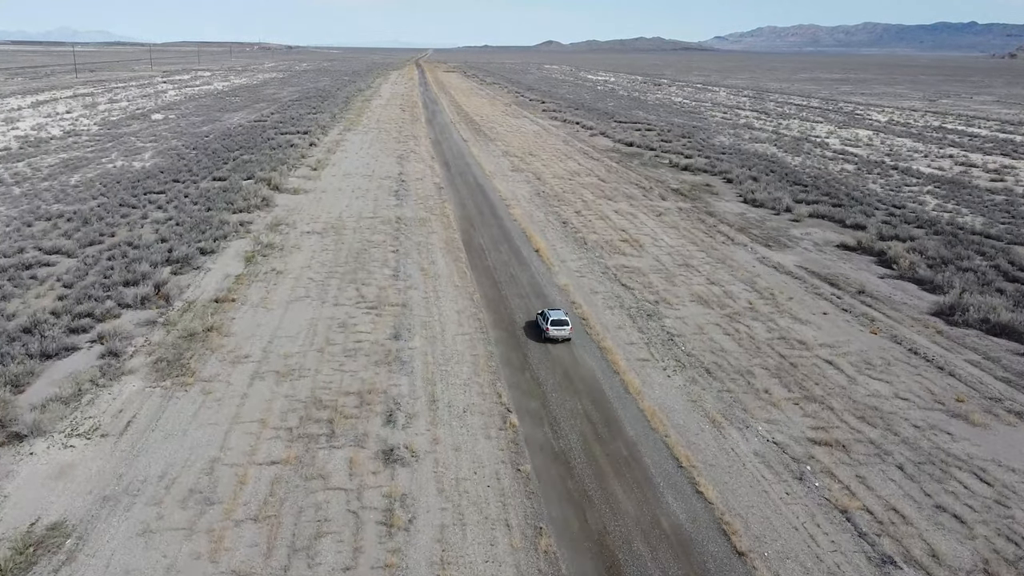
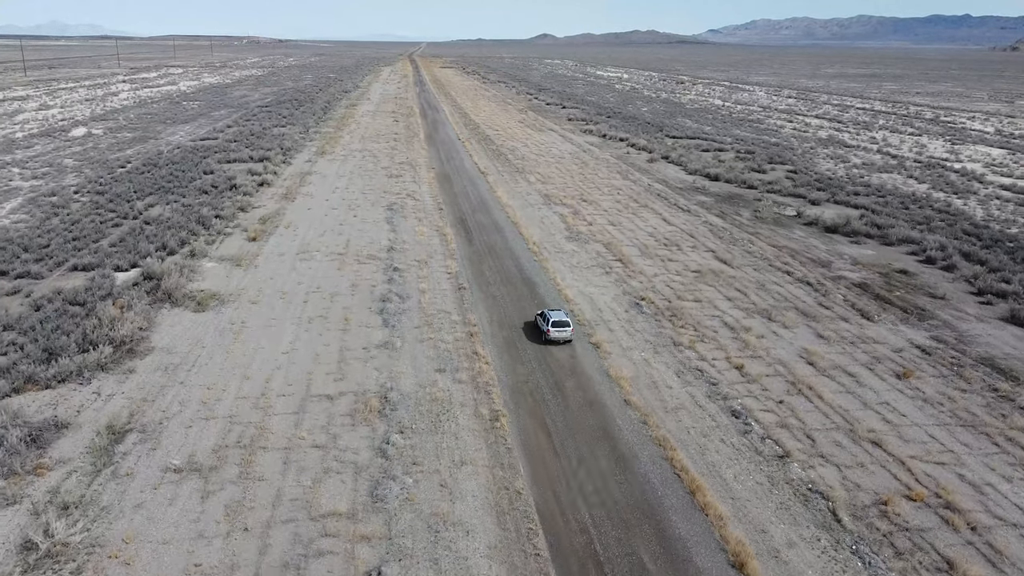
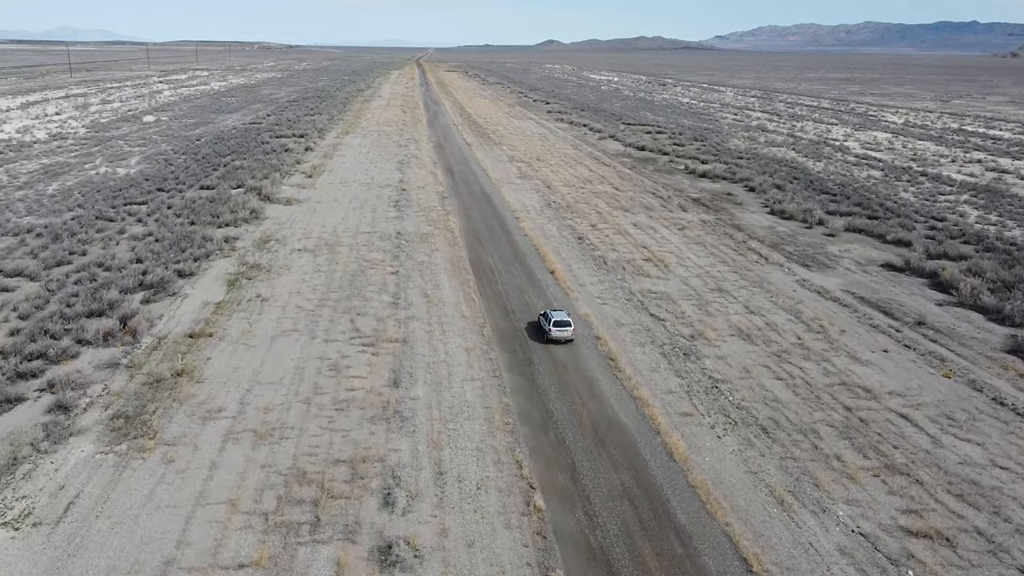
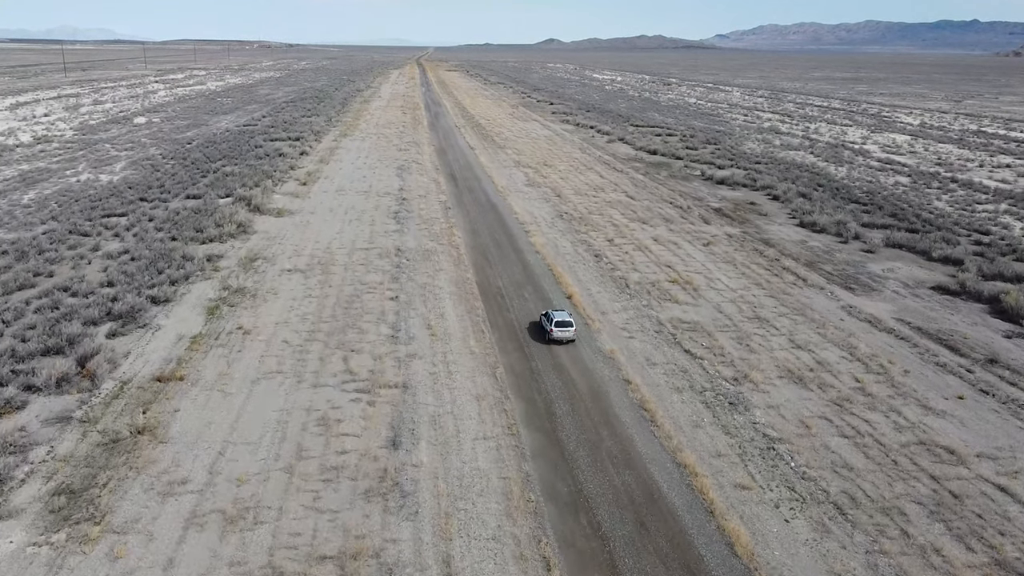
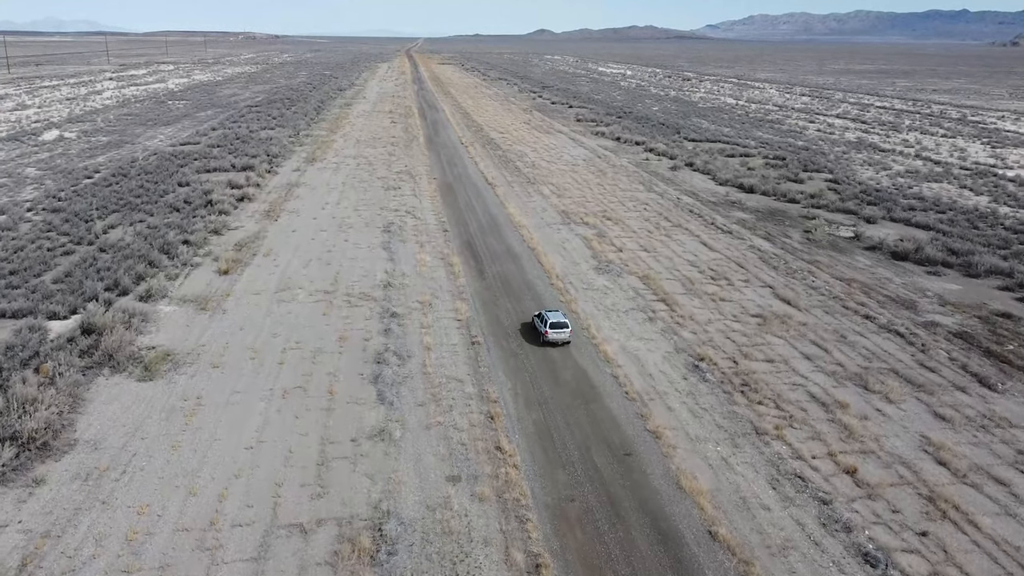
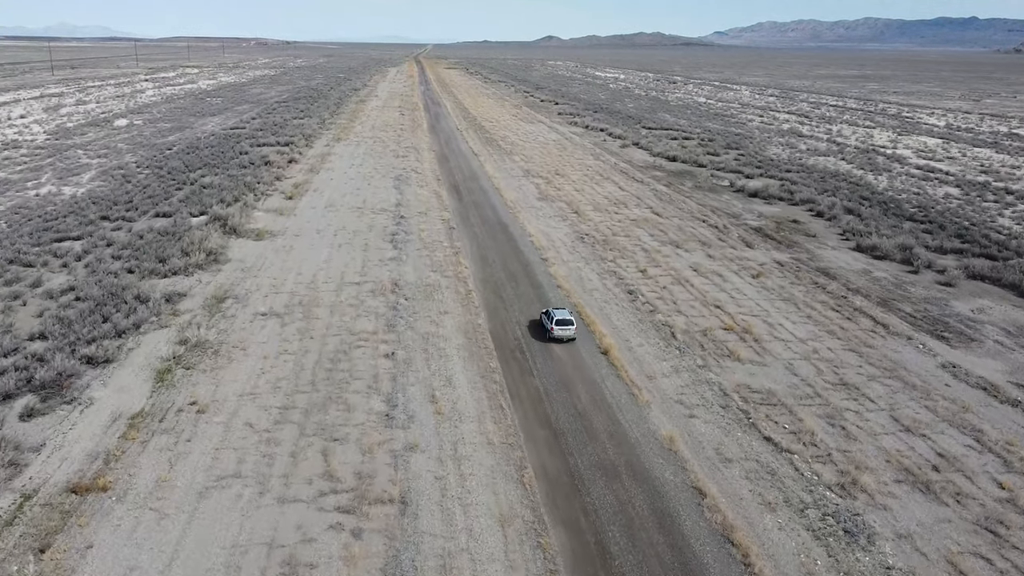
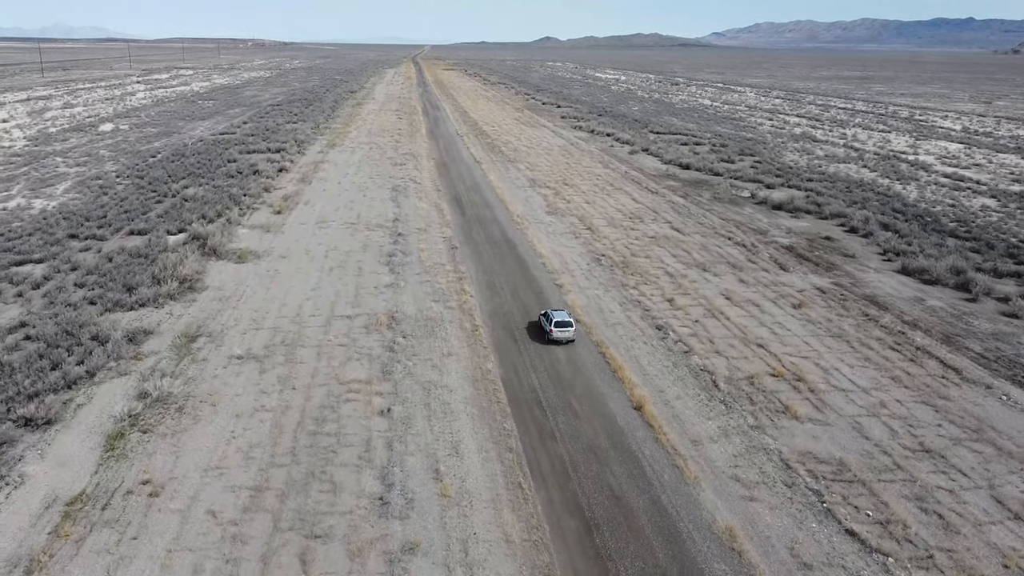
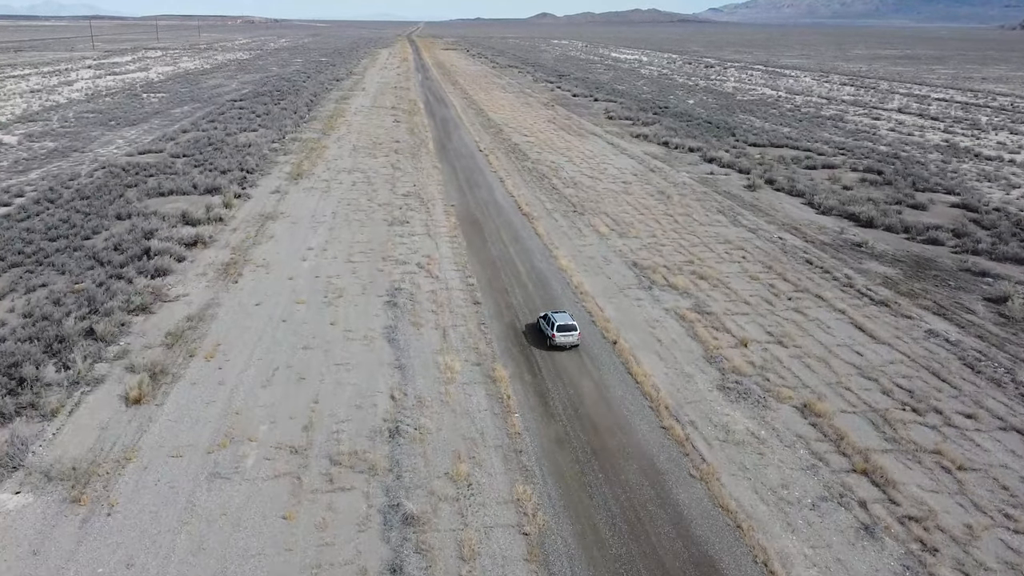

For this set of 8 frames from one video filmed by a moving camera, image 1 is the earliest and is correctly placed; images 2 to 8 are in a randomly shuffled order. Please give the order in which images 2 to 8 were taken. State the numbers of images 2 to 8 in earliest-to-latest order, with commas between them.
3, 4, 6, 7, 2, 5, 8
